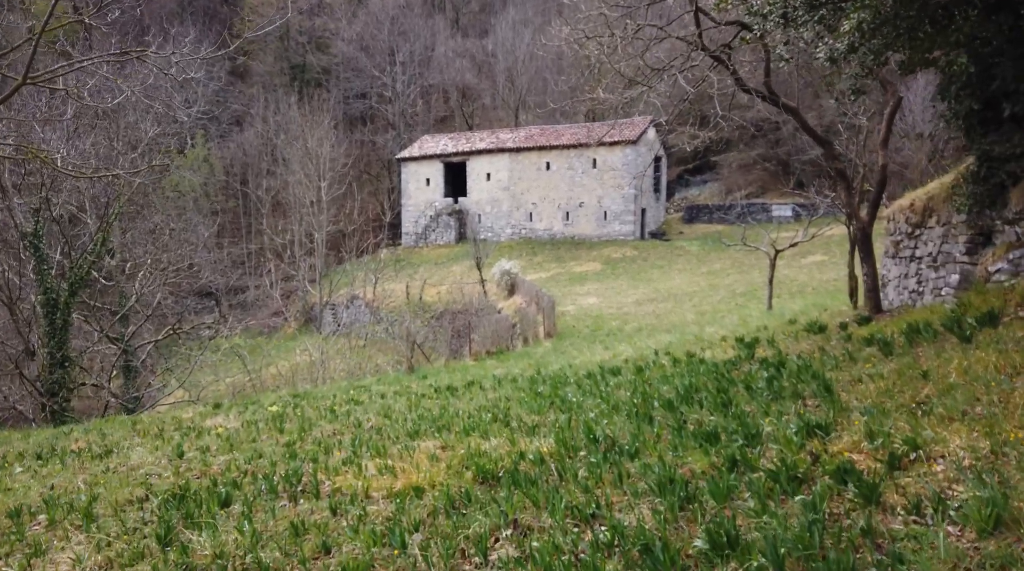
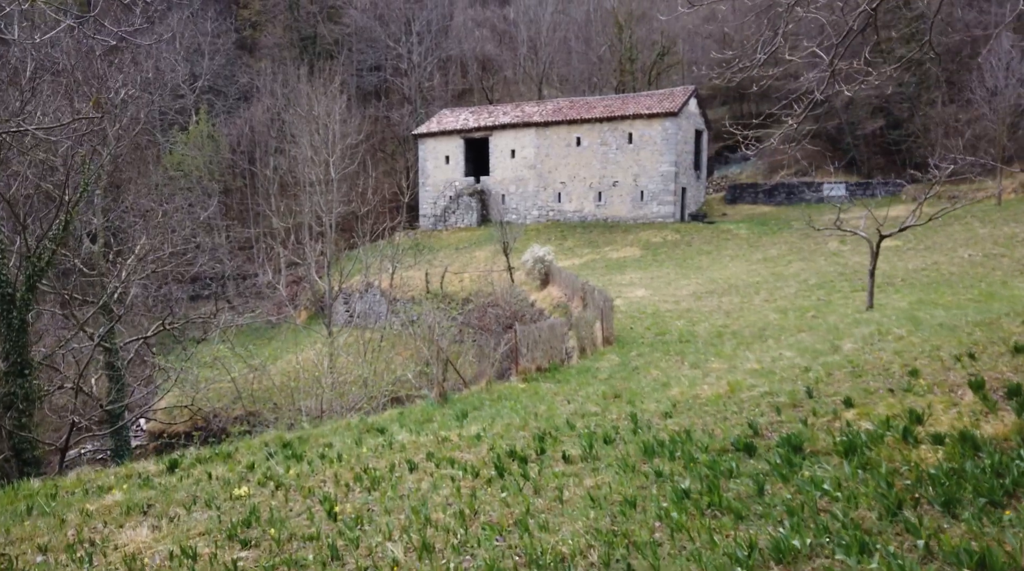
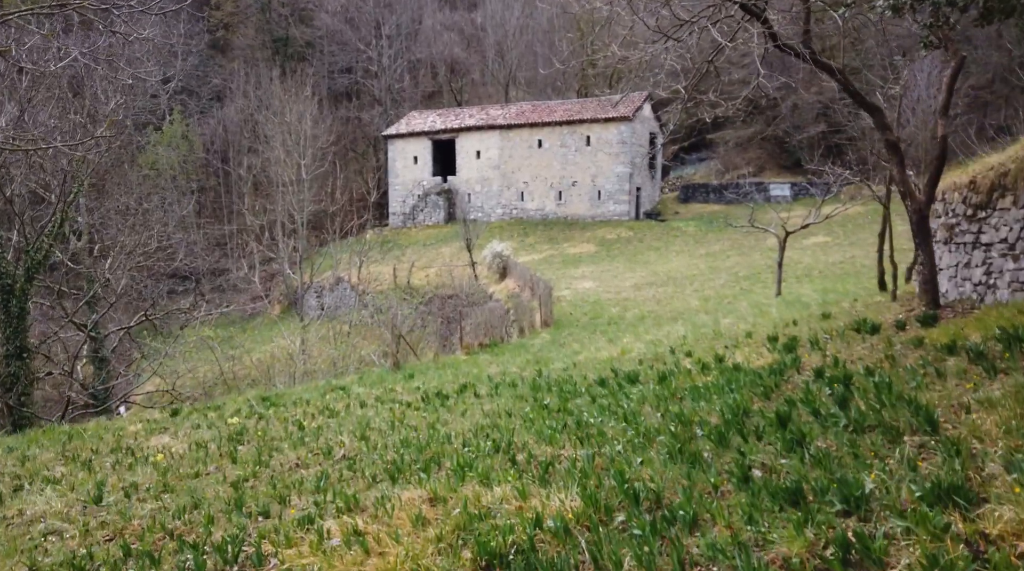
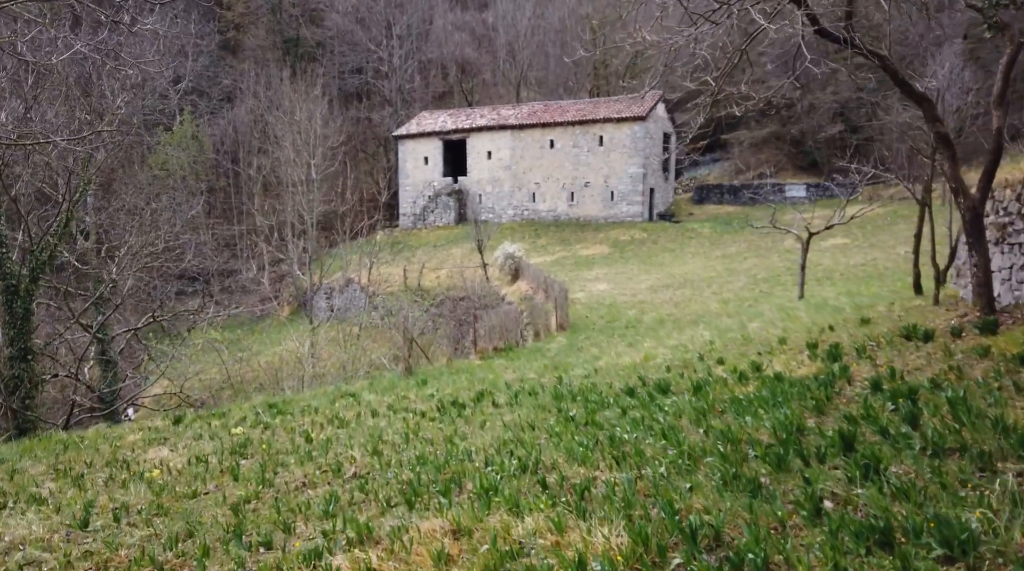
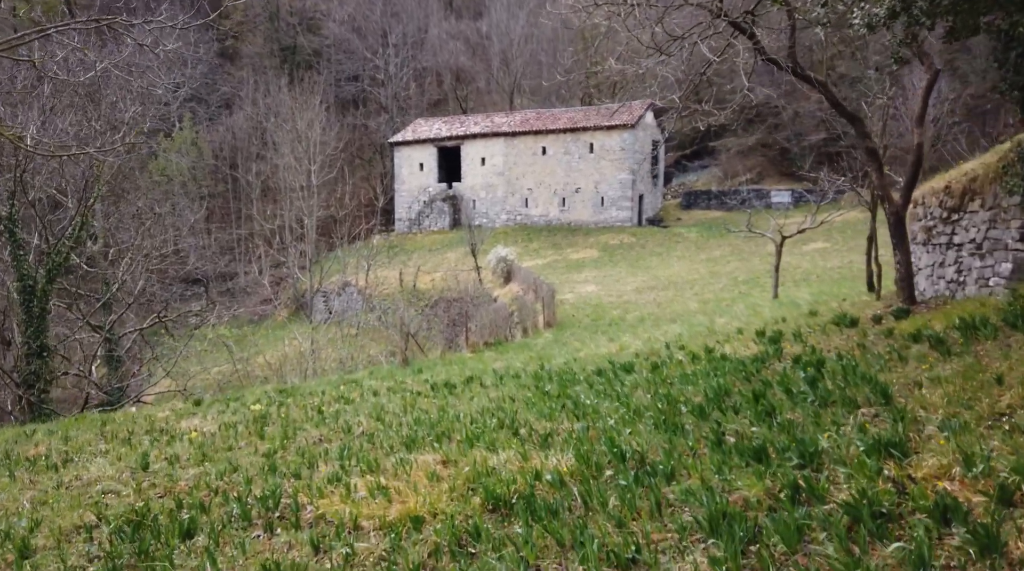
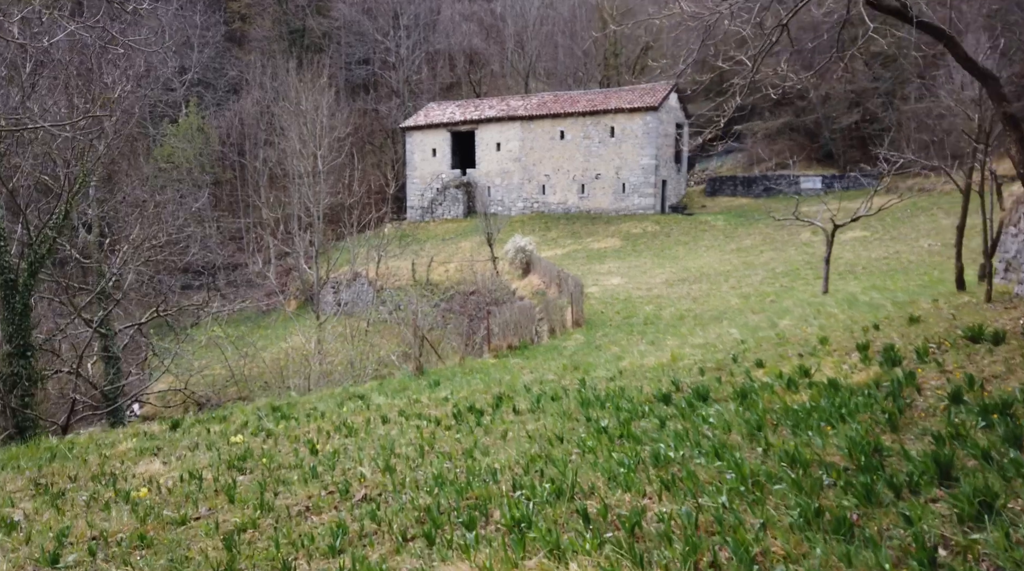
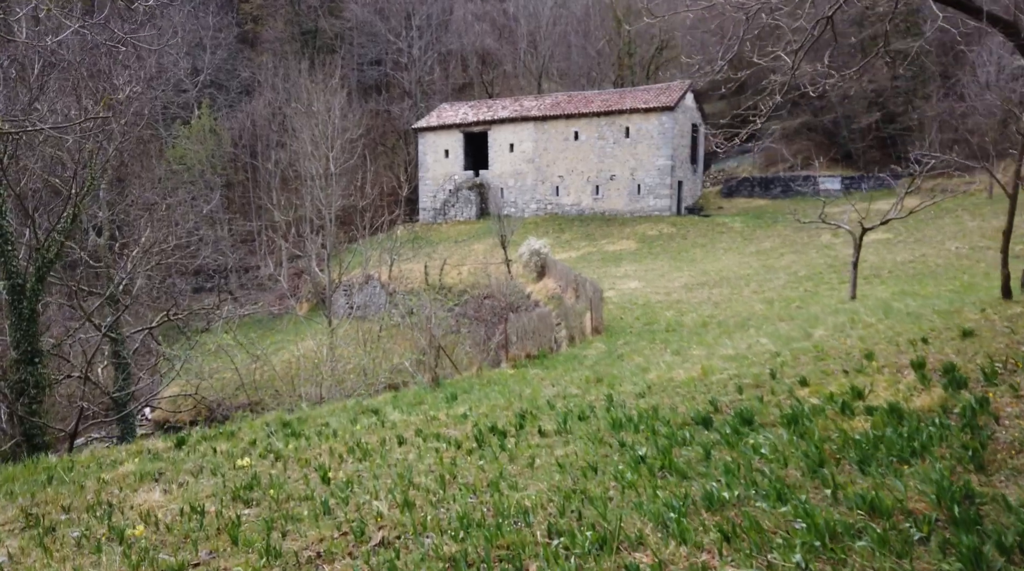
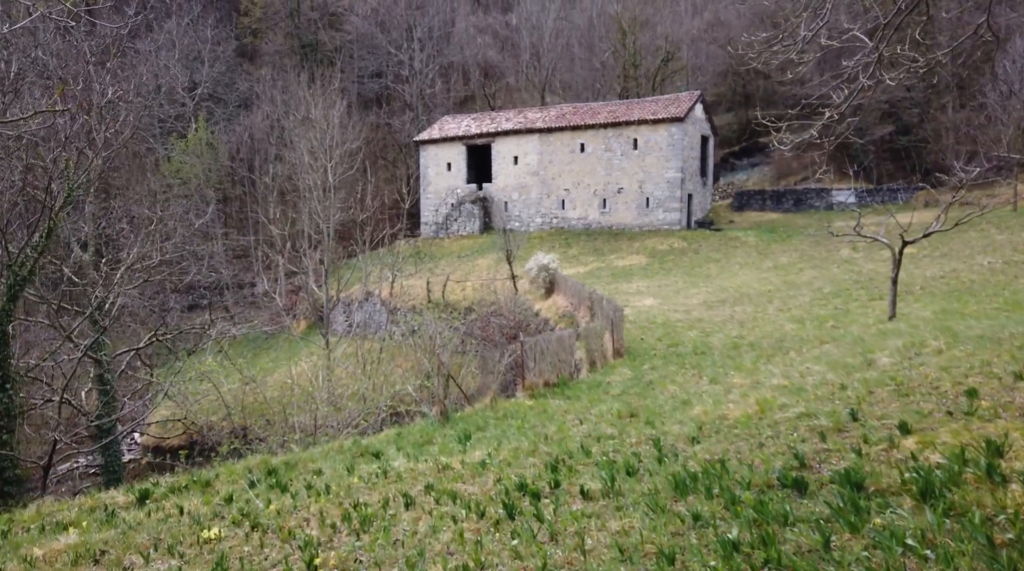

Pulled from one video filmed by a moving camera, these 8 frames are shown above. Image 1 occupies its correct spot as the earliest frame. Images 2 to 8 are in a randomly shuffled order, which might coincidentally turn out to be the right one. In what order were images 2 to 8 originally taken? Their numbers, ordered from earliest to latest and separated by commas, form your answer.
5, 3, 4, 6, 7, 2, 8
